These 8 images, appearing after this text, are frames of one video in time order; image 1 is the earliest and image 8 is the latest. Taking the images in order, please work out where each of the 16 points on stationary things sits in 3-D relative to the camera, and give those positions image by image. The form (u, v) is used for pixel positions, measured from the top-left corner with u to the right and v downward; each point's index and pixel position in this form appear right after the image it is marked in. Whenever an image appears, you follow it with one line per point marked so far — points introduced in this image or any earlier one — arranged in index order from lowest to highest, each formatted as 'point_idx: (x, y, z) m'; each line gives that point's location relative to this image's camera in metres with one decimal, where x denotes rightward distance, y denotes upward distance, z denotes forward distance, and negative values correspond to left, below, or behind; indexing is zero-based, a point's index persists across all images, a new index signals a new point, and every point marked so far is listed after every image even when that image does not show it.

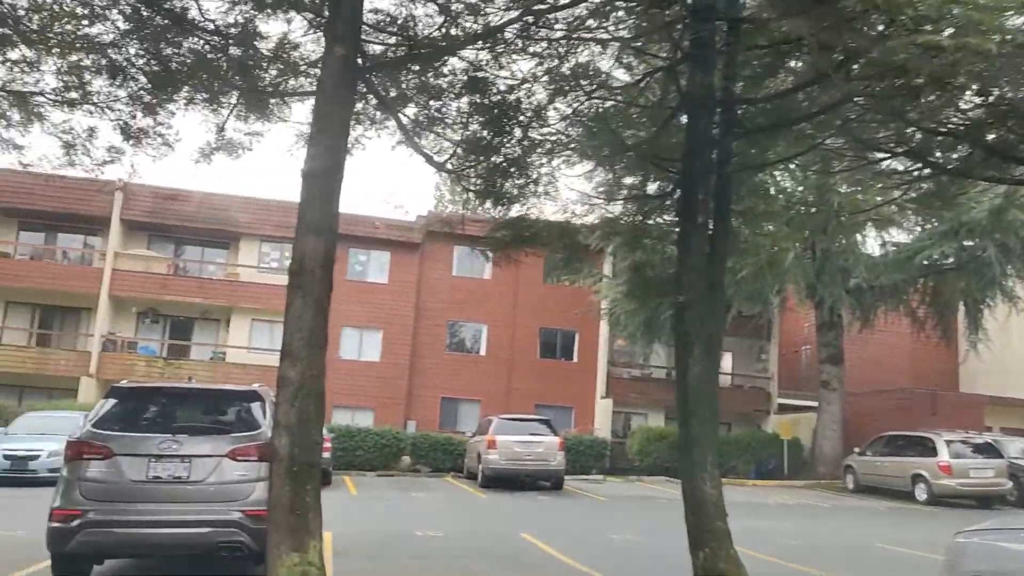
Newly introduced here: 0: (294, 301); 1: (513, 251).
0: (-1.2, -0.1, +5.1) m
1: (0.0, +0.4, +8.4) m
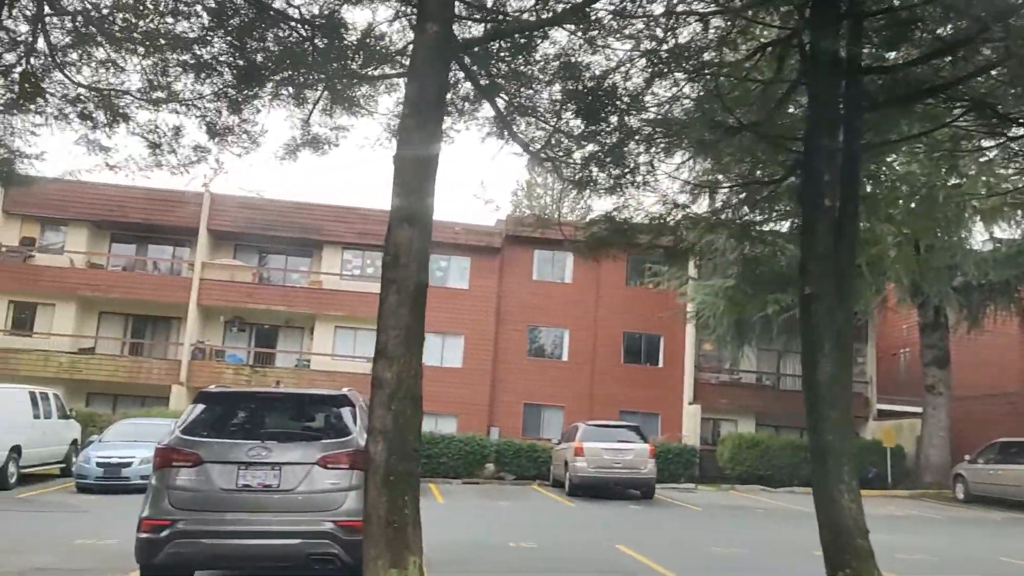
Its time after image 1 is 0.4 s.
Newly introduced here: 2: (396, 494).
0: (-0.7, 0.0, +4.8) m
1: (+0.9, +0.4, +7.9) m
2: (-0.6, -1.1, +4.6) m
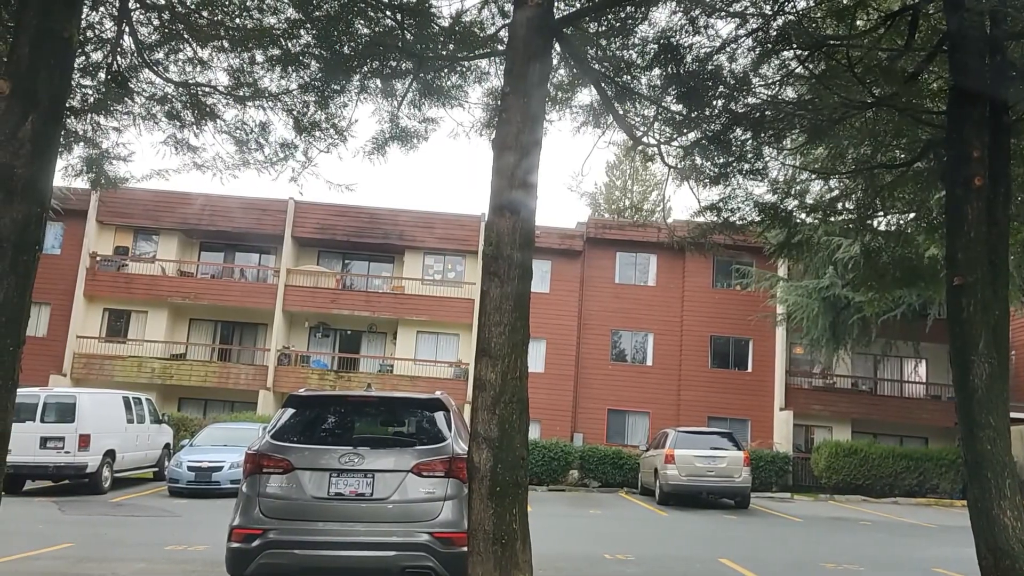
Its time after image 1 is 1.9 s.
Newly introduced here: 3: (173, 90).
0: (-0.1, 0.0, +4.4) m
1: (+1.7, +0.4, +7.4) m
2: (0.0, -1.0, +4.2) m
3: (-2.7, +1.6, +7.1) m
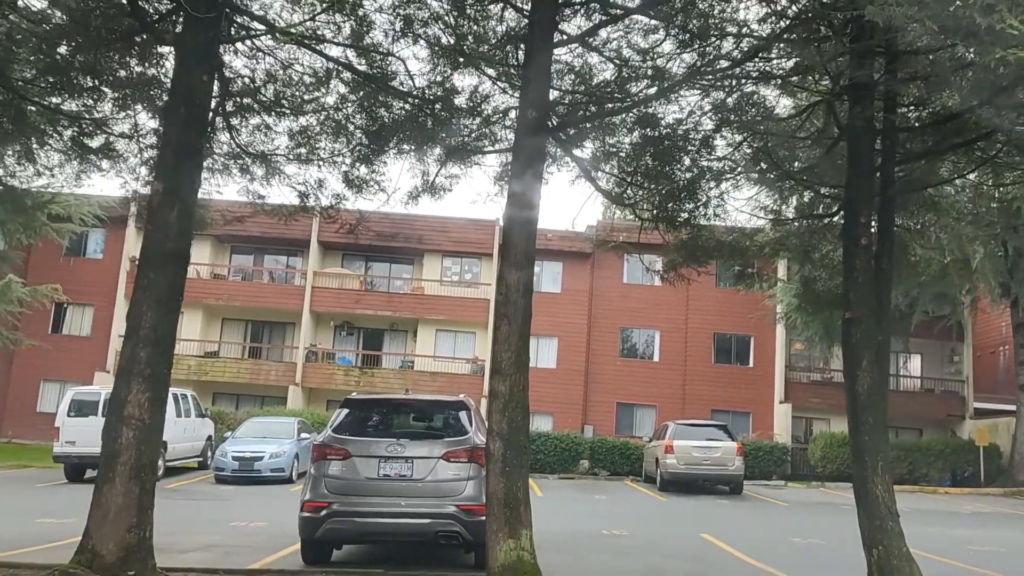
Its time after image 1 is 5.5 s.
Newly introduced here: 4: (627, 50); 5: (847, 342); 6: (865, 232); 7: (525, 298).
0: (-0.1, -0.3, +6.0) m
1: (+1.8, +0.2, +9.0) m
2: (0.0, -1.3, +5.9) m
3: (-2.6, +1.3, +8.7) m
4: (+1.0, +2.1, +7.7) m
5: (+2.4, -0.4, +6.2) m
6: (+2.5, +0.4, +6.3) m
7: (+0.1, -0.1, +6.1) m
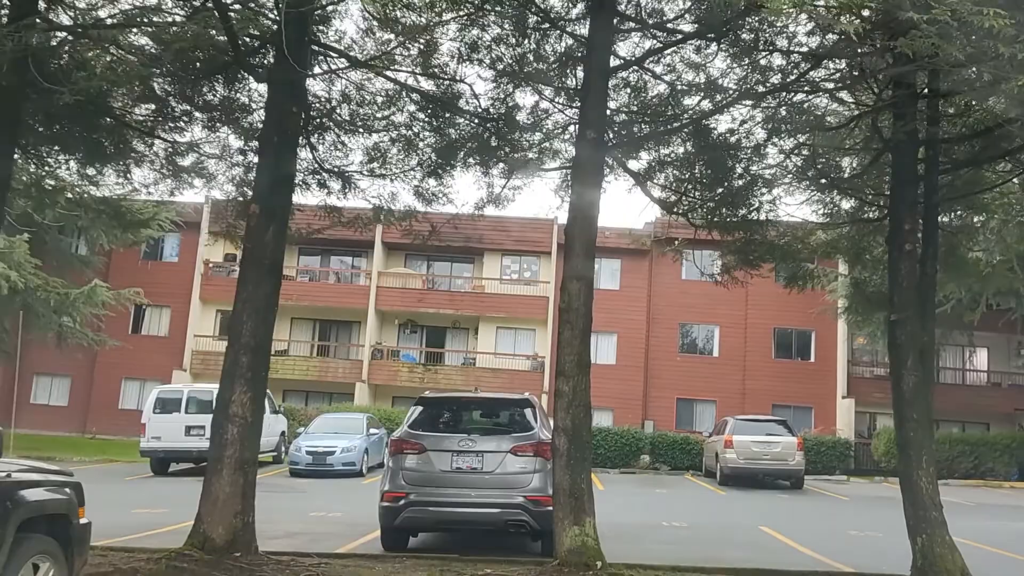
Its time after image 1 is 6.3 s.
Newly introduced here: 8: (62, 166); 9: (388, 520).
0: (+0.4, -0.3, +6.5) m
1: (+2.4, +0.2, +9.4) m
2: (+0.5, -1.3, +6.4) m
3: (-2.0, +1.3, +9.4) m
4: (+1.5, +2.1, +8.1) m
5: (+2.8, -0.4, +6.6) m
6: (+3.0, +0.4, +6.6) m
7: (+0.6, -0.1, +6.6) m
8: (-4.7, +1.3, +9.2) m
9: (-1.1, -2.1, +7.9) m
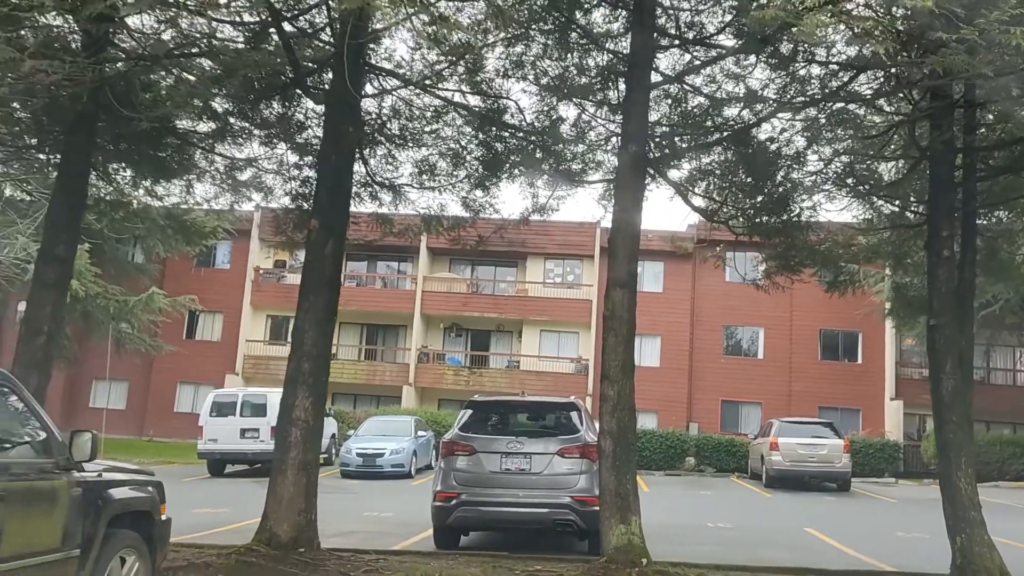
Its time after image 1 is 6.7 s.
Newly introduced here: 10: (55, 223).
0: (+0.7, -0.4, +6.8) m
1: (+2.9, +0.1, +9.5) m
2: (+0.8, -1.4, +6.6) m
3: (-1.5, +1.2, +9.7) m
4: (+1.9, +2.0, +8.3) m
5: (+3.2, -0.4, +6.7) m
6: (+3.3, +0.3, +6.7) m
7: (+0.9, -0.2, +6.8) m
8: (-4.2, +1.2, +9.7) m
9: (-0.7, -2.1, +8.2) m
10: (-3.9, +0.6, +7.6) m
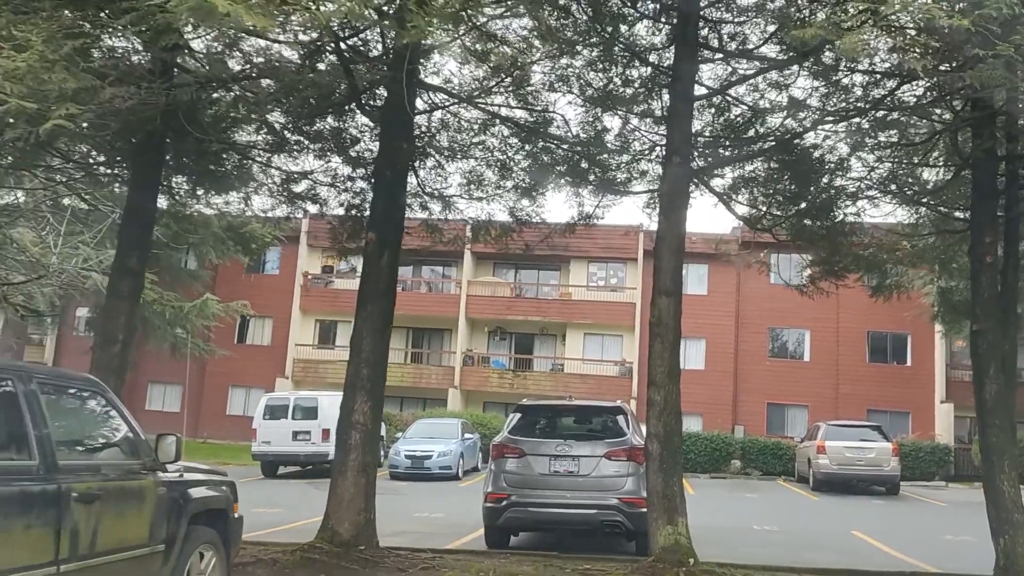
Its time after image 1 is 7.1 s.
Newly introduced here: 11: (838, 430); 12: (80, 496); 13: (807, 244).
0: (+1.1, -0.4, +7.0) m
1: (+3.4, +0.1, +9.7) m
2: (+1.2, -1.5, +6.8) m
3: (-1.0, +1.1, +10.1) m
4: (+2.4, +1.9, +8.5) m
5: (+3.6, -0.5, +6.8) m
6: (+3.7, +0.3, +6.8) m
7: (+1.3, -0.2, +7.0) m
8: (-3.7, +1.1, +10.2) m
9: (-0.2, -2.2, +8.5) m
10: (-3.5, +0.5, +8.1) m
11: (+7.0, -3.0, +18.9) m
12: (-2.0, -1.0, +4.1) m
13: (+3.1, +0.5, +9.4) m
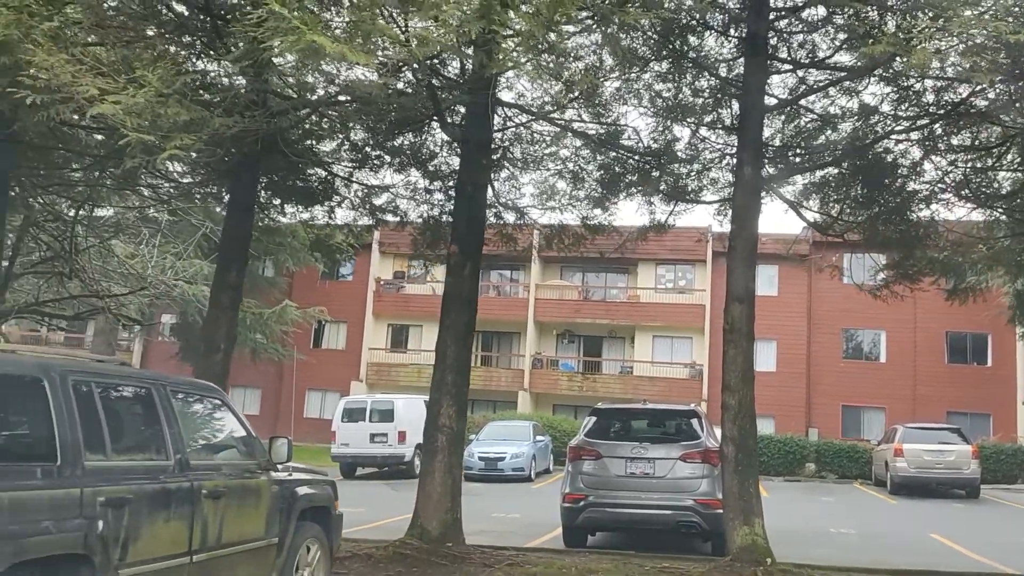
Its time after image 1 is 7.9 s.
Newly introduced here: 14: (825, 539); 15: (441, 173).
0: (+1.8, -0.5, +7.2) m
1: (+4.2, +0.1, +9.7) m
2: (+1.8, -1.5, +7.0) m
3: (-0.1, +1.0, +10.4) m
4: (+3.1, +1.9, +8.6) m
5: (+4.2, -0.5, +6.8) m
6: (+4.3, +0.3, +6.8) m
7: (+1.9, -0.3, +7.2) m
8: (-2.8, +0.9, +10.7) m
9: (+0.6, -2.3, +8.8) m
10: (-2.8, +0.4, +8.6) m
11: (+8.5, -3.1, +18.7) m
12: (-1.6, -1.1, +4.6) m
13: (+3.9, +0.5, +9.5) m
14: (+4.1, -3.3, +11.5) m
15: (-0.8, +1.3, +10.3) m
